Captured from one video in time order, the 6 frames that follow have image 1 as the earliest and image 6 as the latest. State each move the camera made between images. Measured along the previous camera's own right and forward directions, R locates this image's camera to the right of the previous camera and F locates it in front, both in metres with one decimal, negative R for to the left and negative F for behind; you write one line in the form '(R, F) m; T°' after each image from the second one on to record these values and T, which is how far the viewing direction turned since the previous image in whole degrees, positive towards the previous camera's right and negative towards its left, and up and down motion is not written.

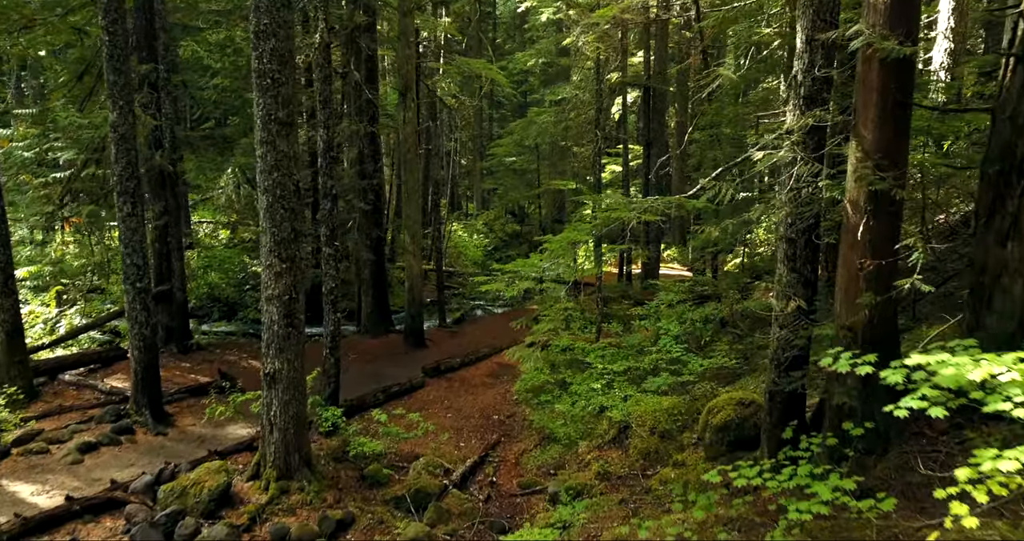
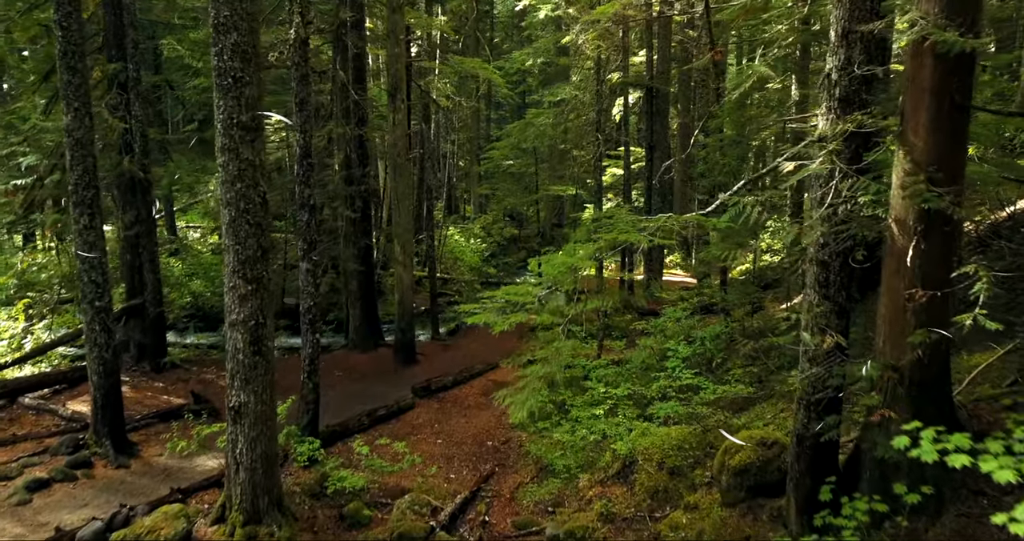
(+0.1, +0.7) m; 0°
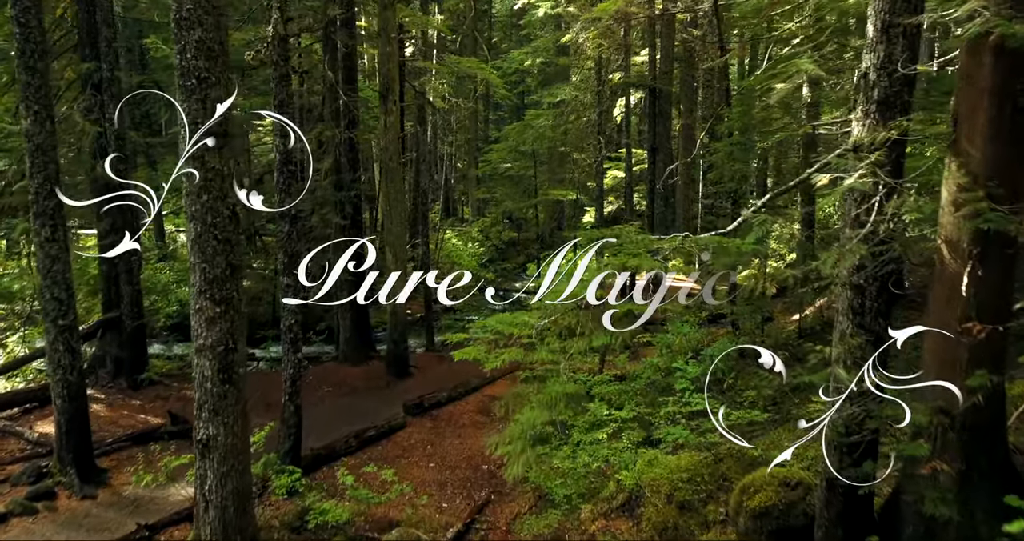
(0.0, +0.6) m; 0°
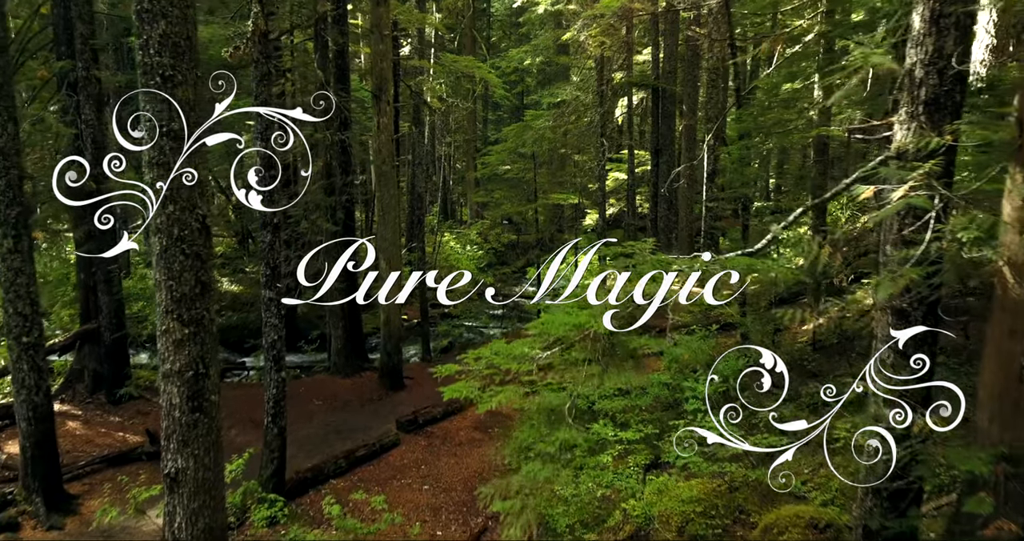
(0.0, +0.5) m; 0°
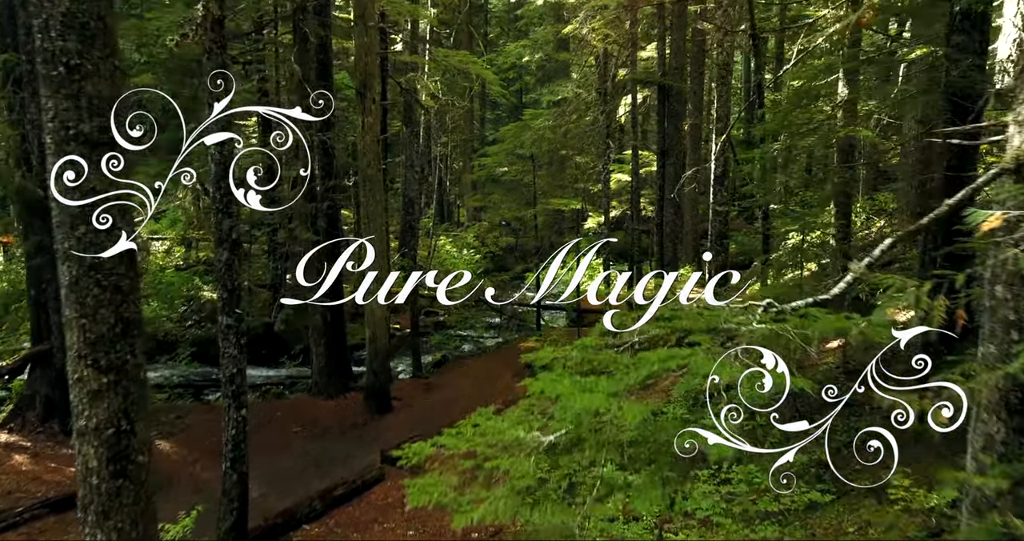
(0.0, +1.0) m; 0°
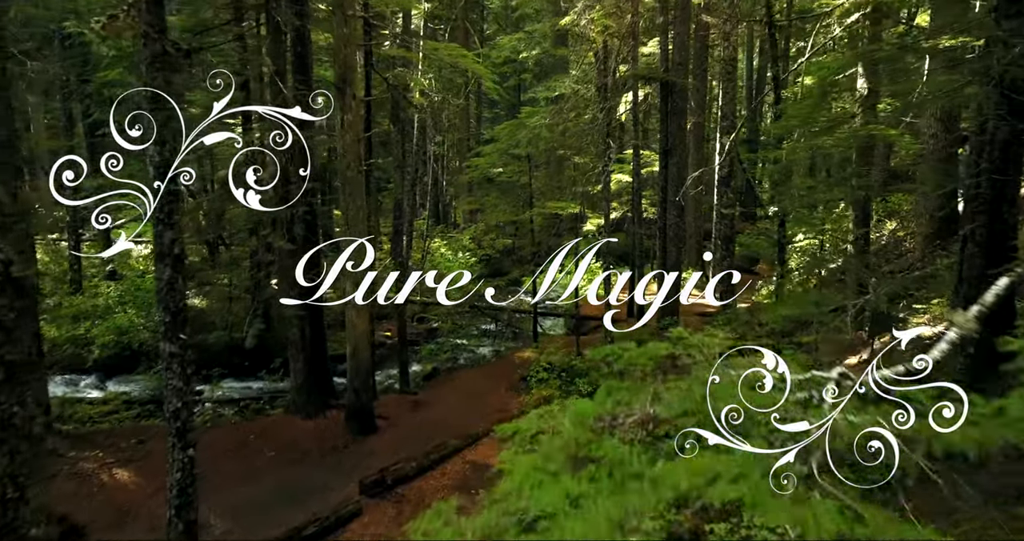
(+0.1, +0.8) m; 0°
